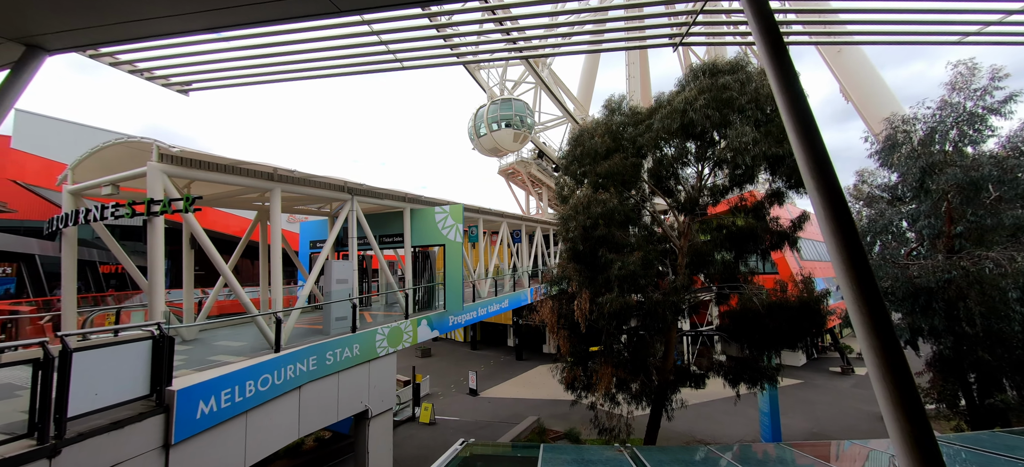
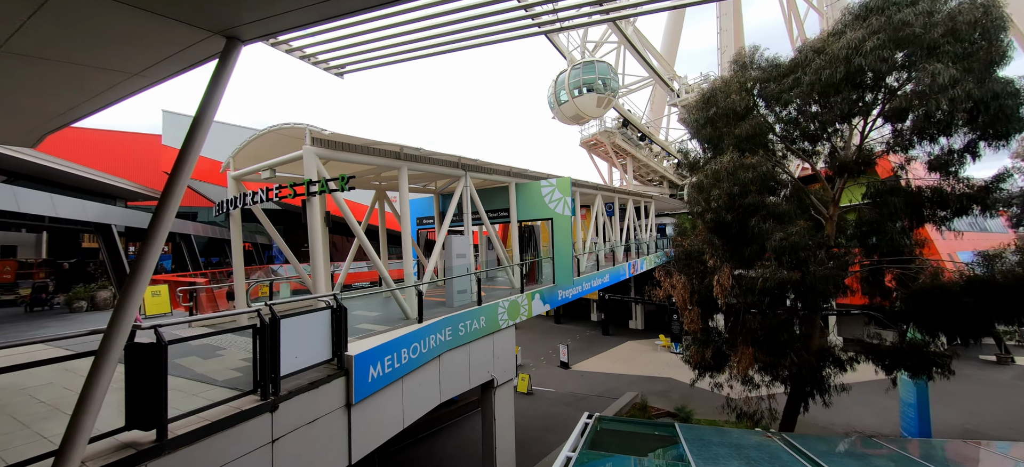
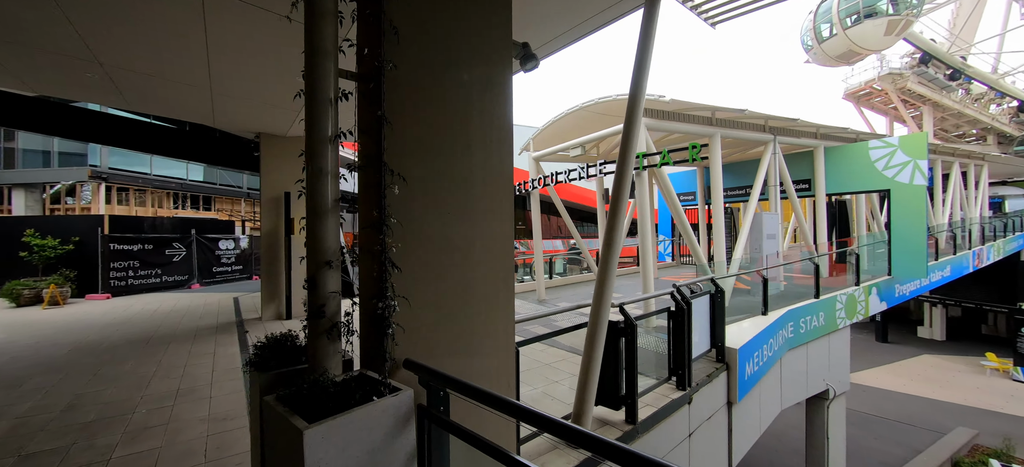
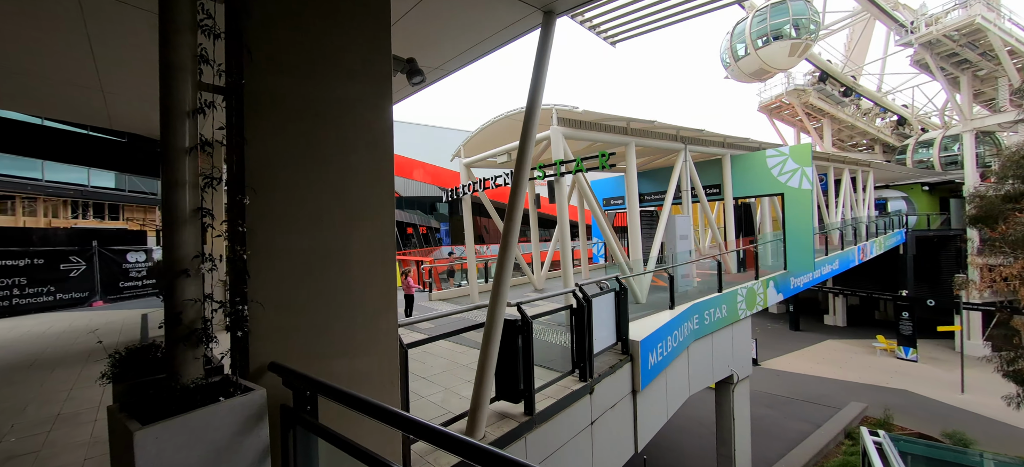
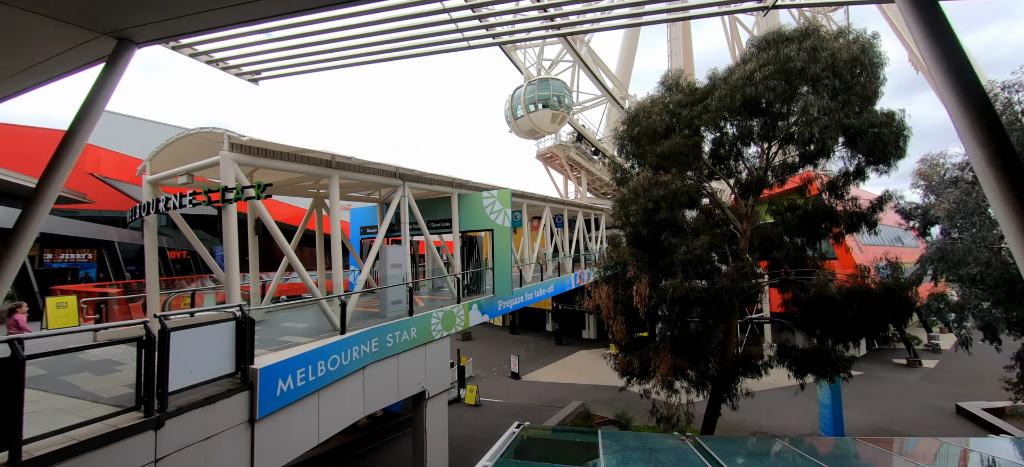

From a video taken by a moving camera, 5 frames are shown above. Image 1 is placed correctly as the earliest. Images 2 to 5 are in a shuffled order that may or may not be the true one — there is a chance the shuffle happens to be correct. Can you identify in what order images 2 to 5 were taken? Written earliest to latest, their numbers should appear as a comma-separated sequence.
5, 2, 4, 3
